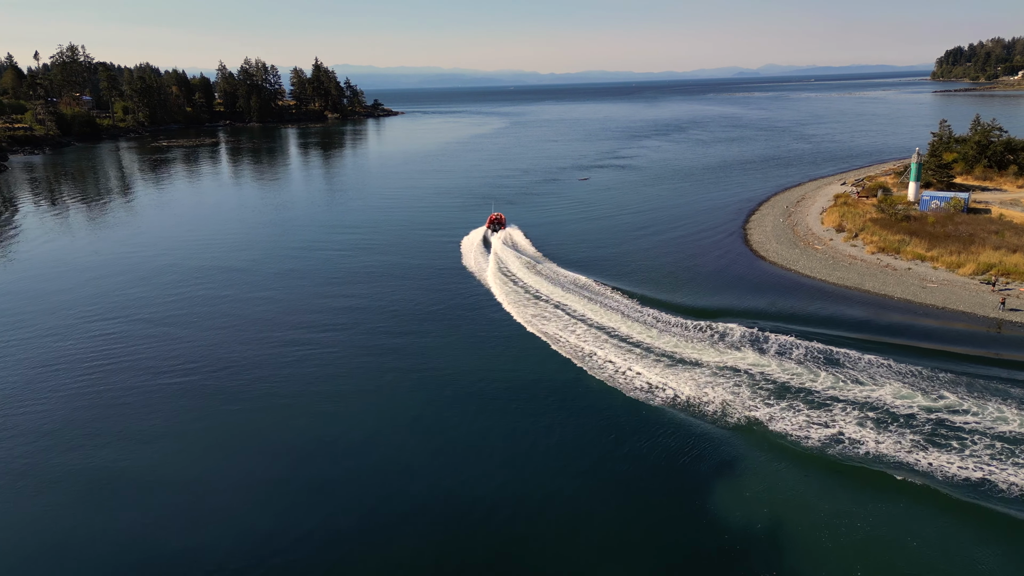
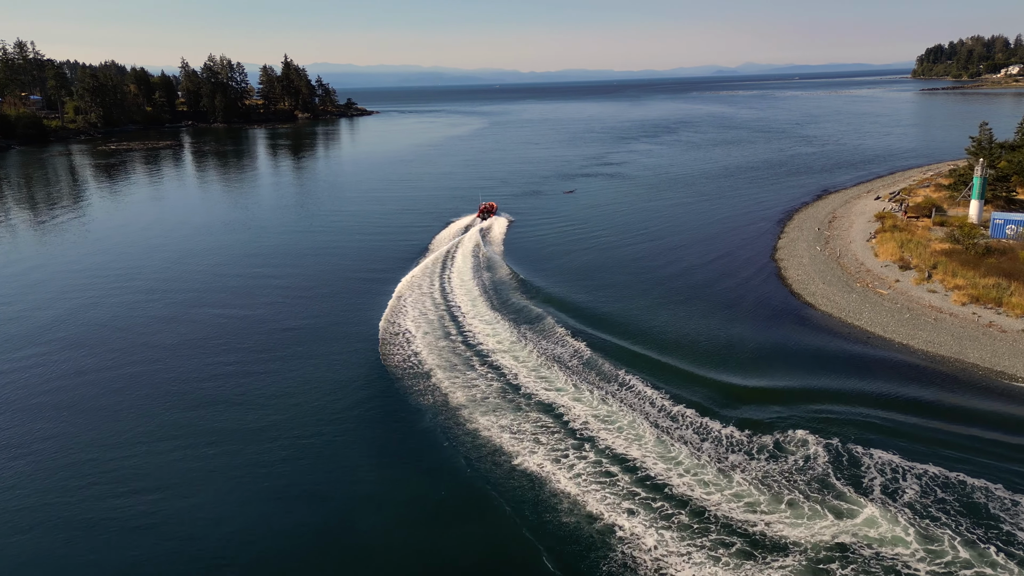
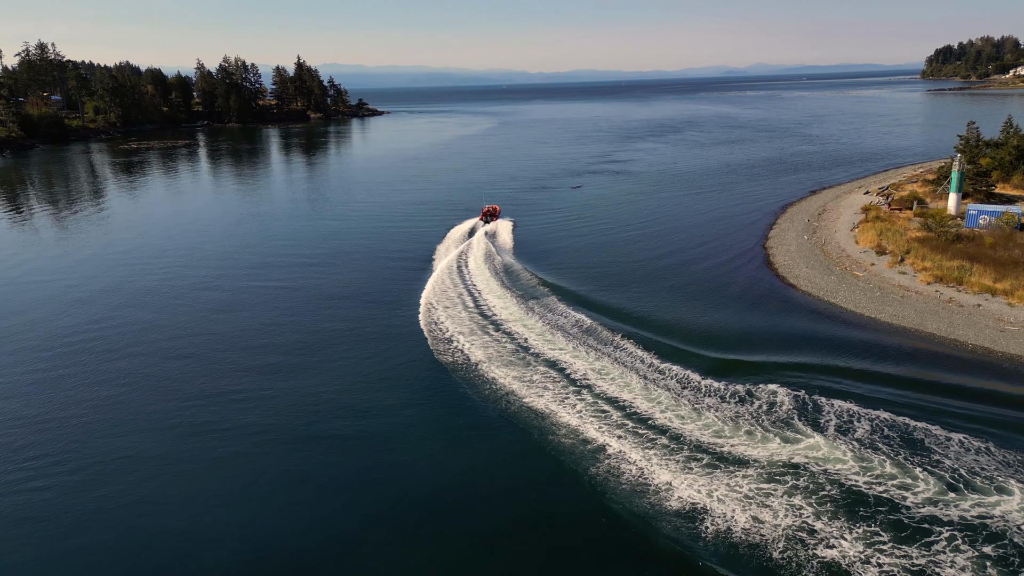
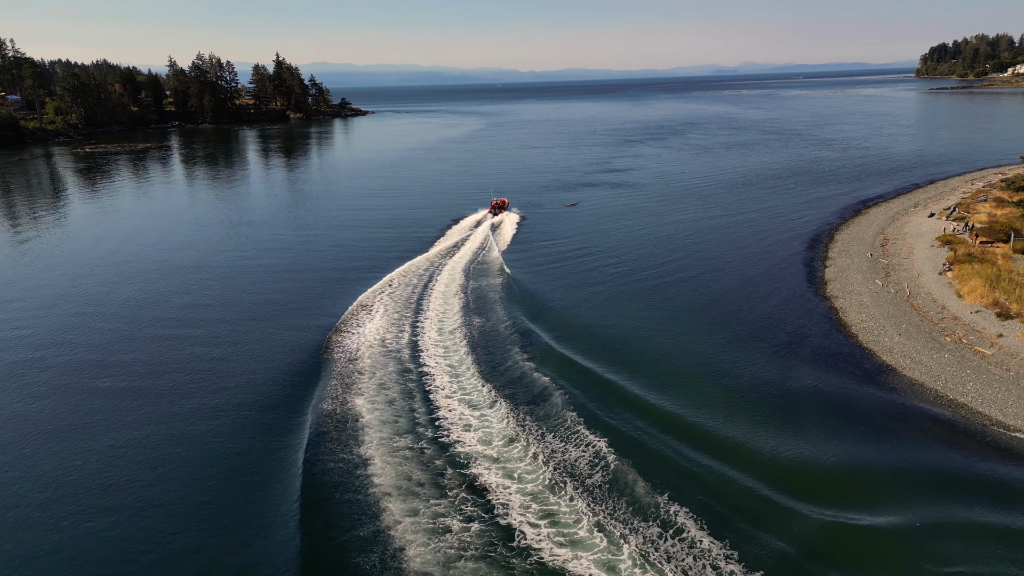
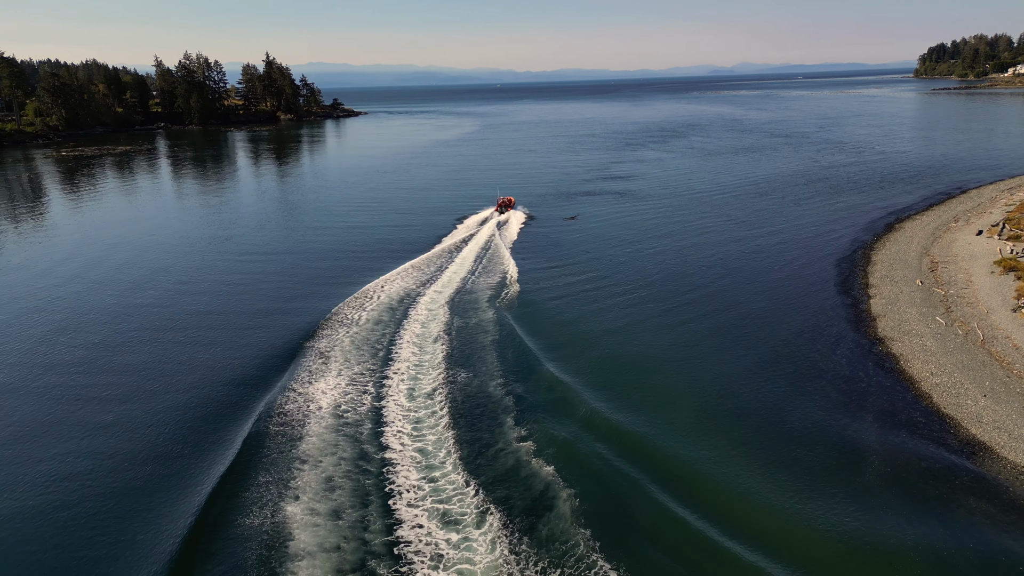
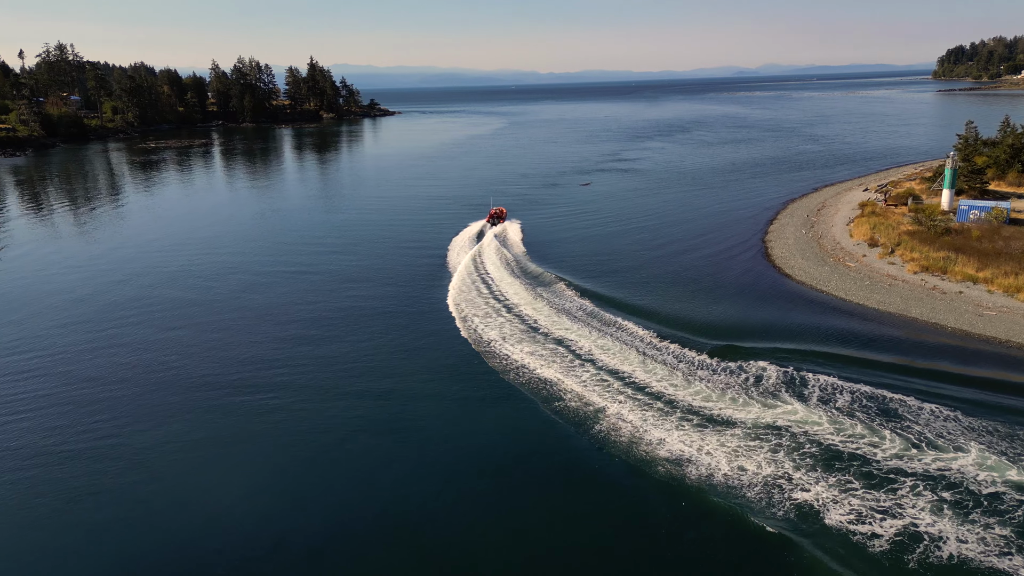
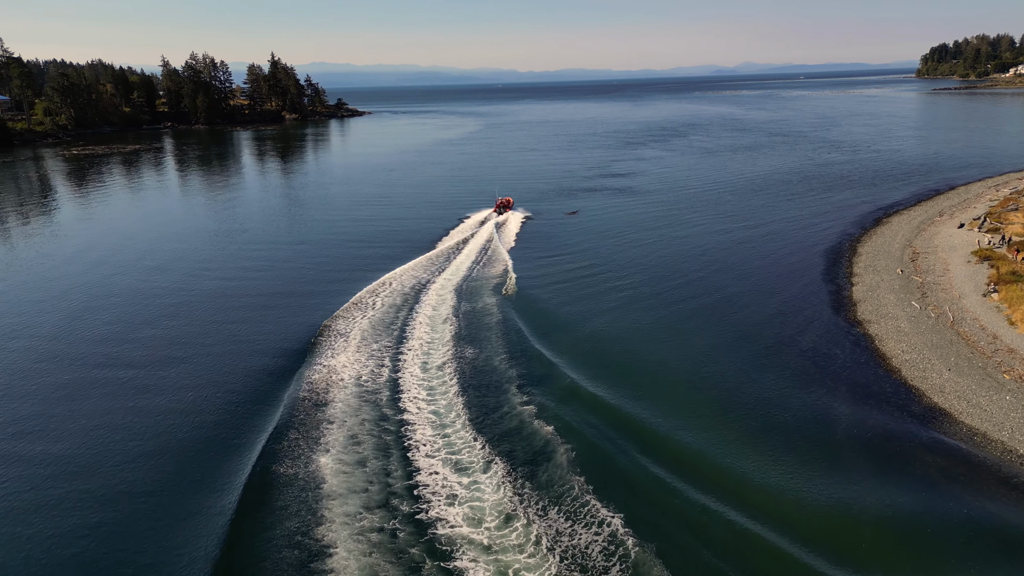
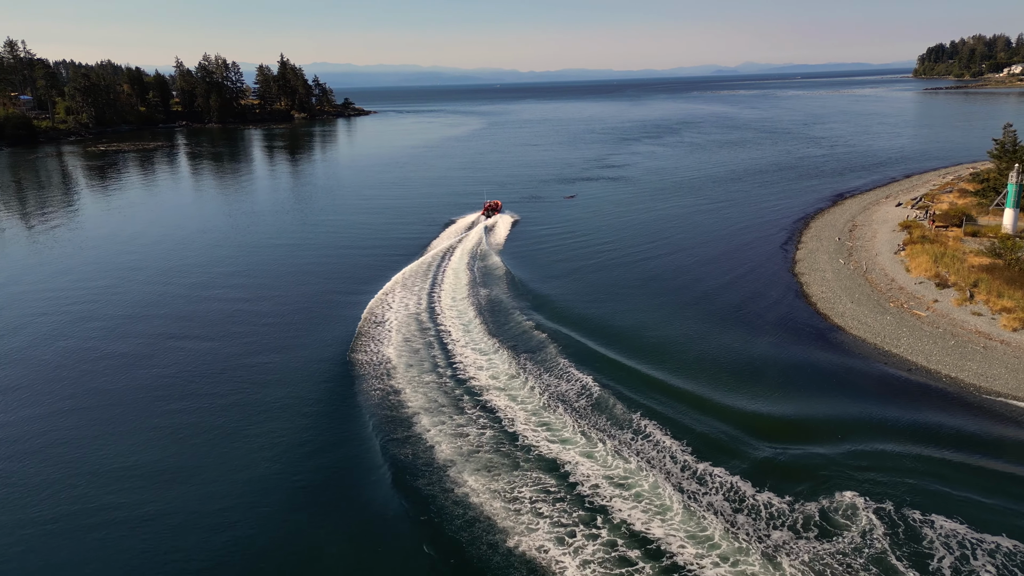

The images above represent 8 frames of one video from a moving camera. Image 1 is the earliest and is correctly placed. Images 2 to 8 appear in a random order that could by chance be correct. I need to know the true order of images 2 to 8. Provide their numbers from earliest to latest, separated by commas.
6, 3, 2, 8, 4, 7, 5
